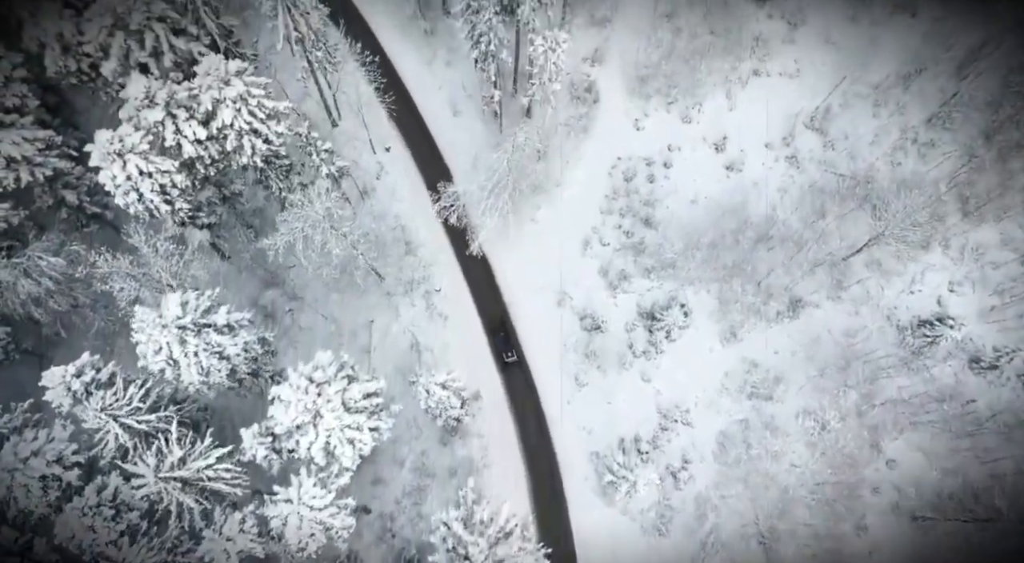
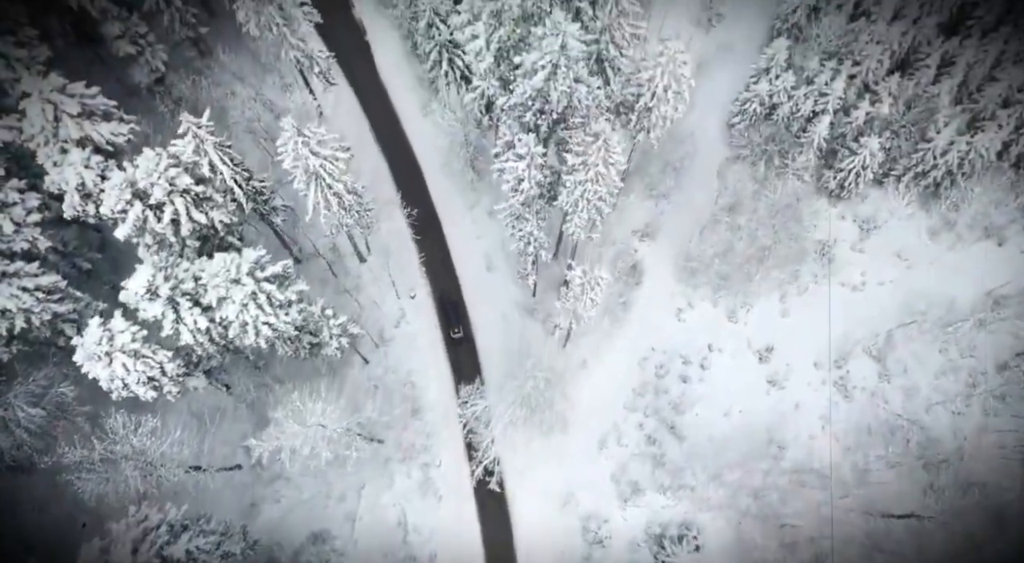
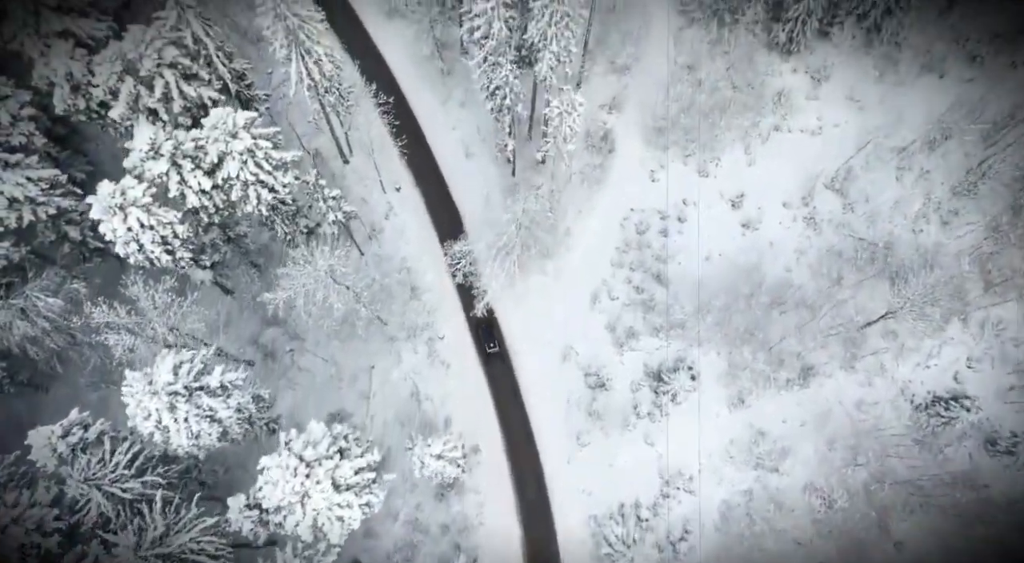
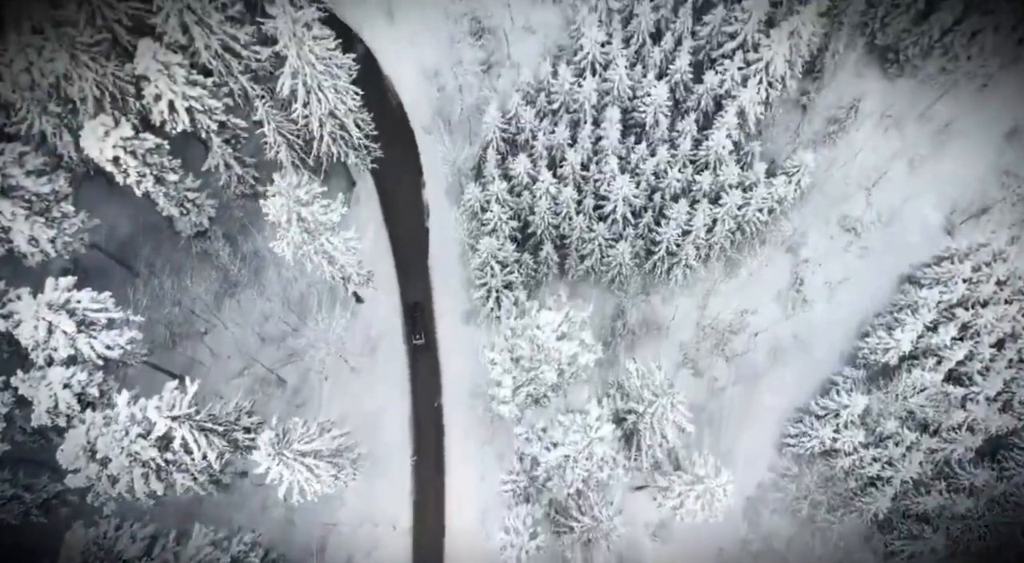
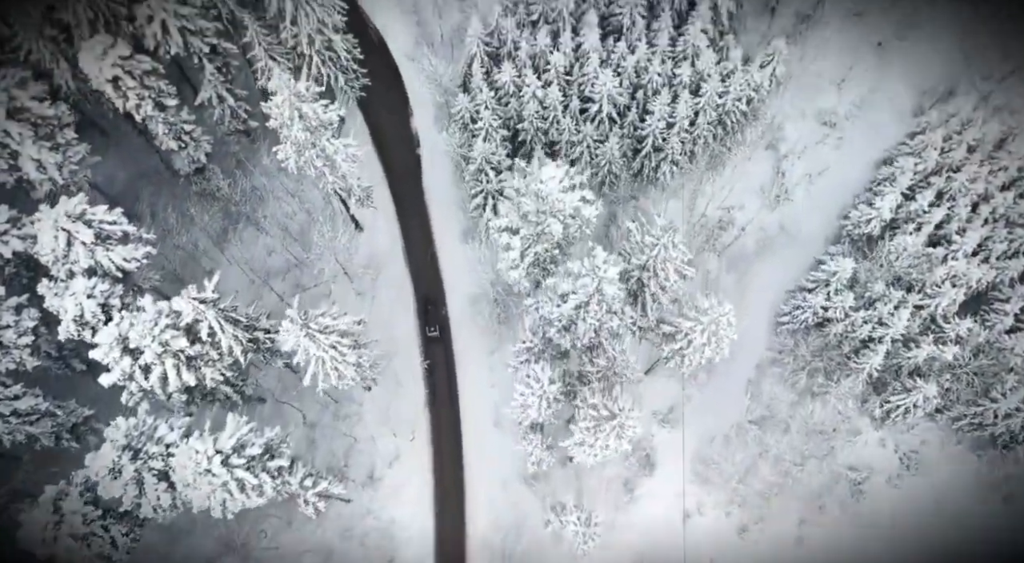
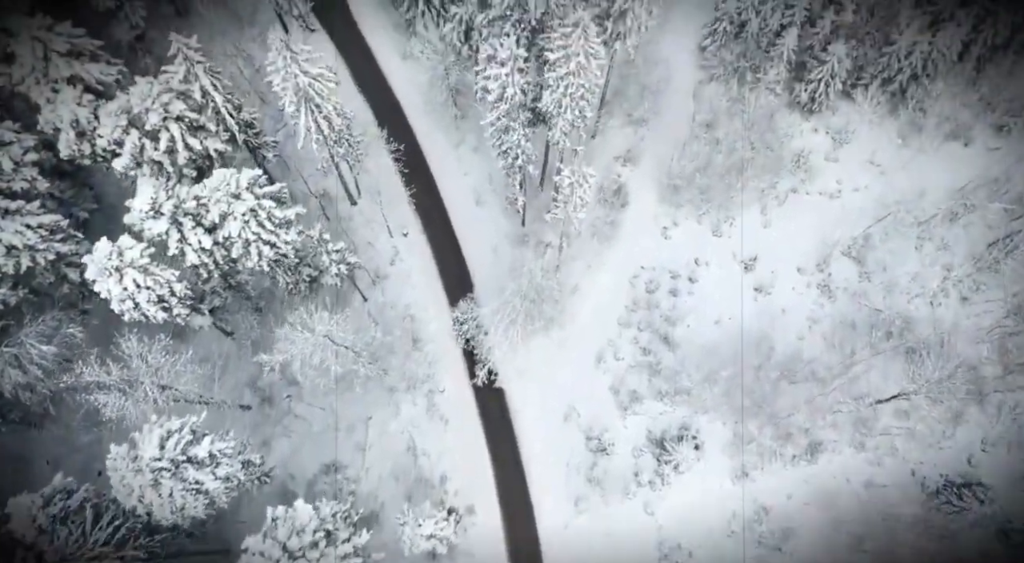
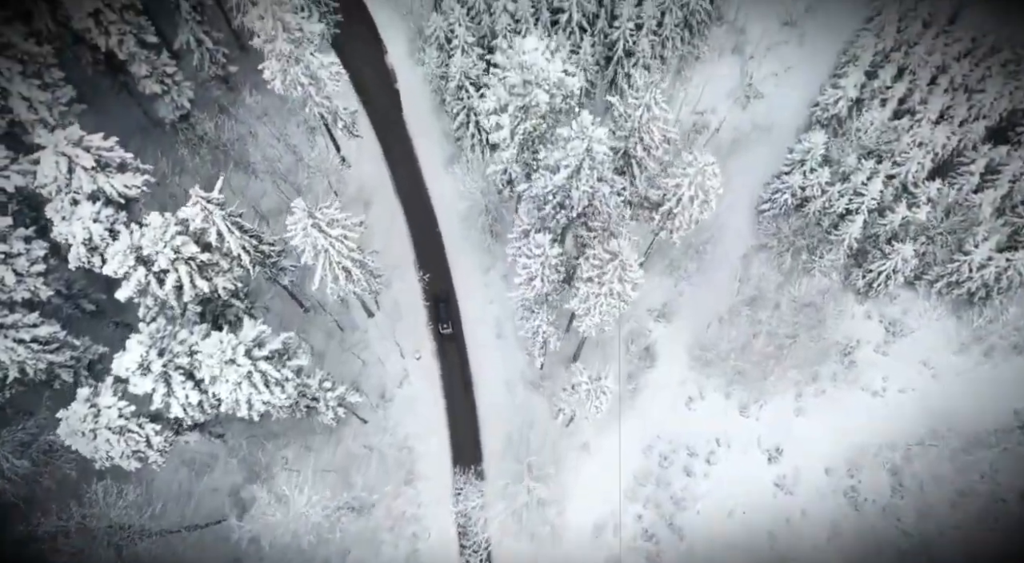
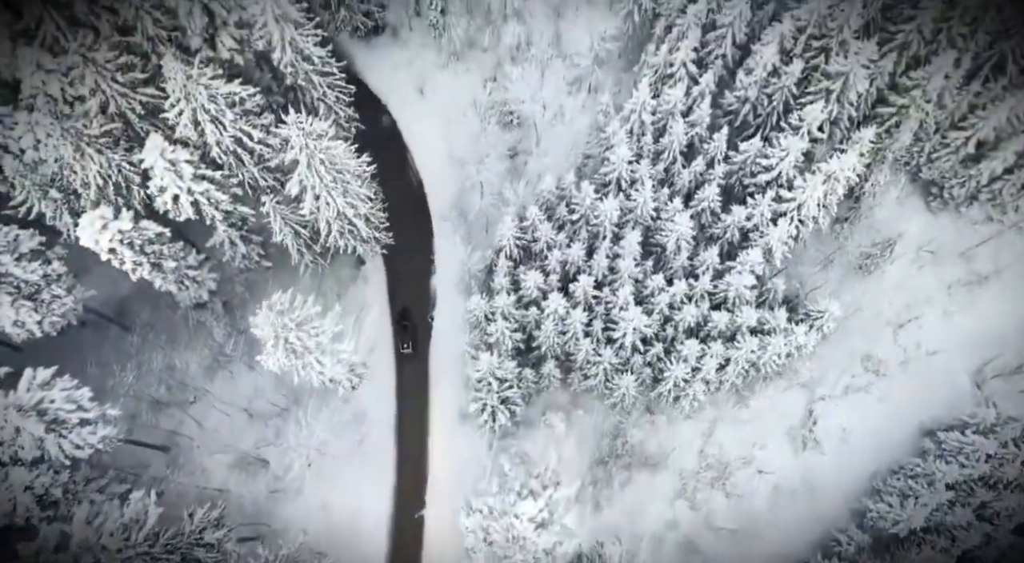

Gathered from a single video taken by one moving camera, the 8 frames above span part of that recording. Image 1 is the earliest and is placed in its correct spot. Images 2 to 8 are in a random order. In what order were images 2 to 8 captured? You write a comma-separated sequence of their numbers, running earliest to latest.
3, 6, 2, 7, 5, 4, 8
